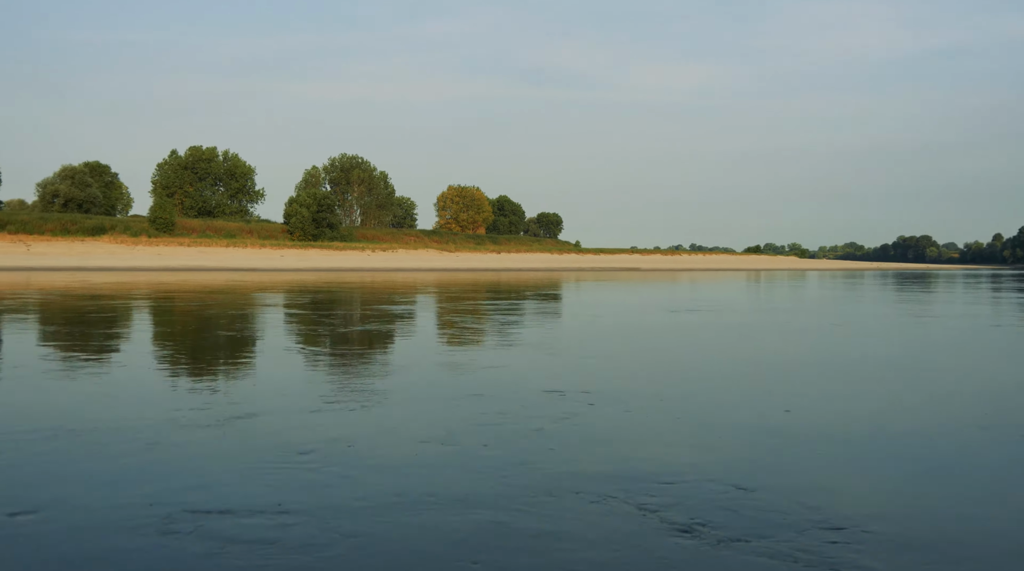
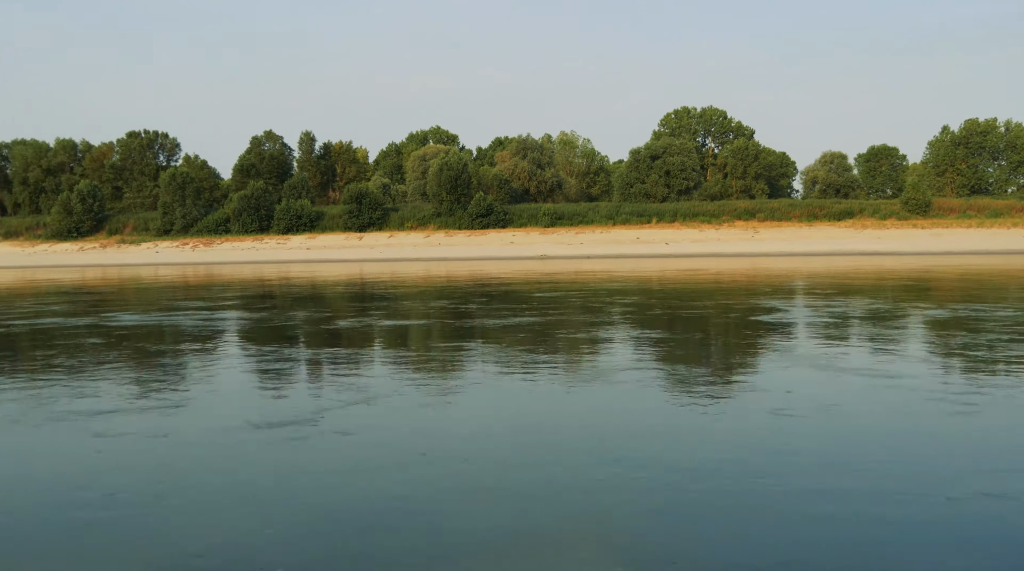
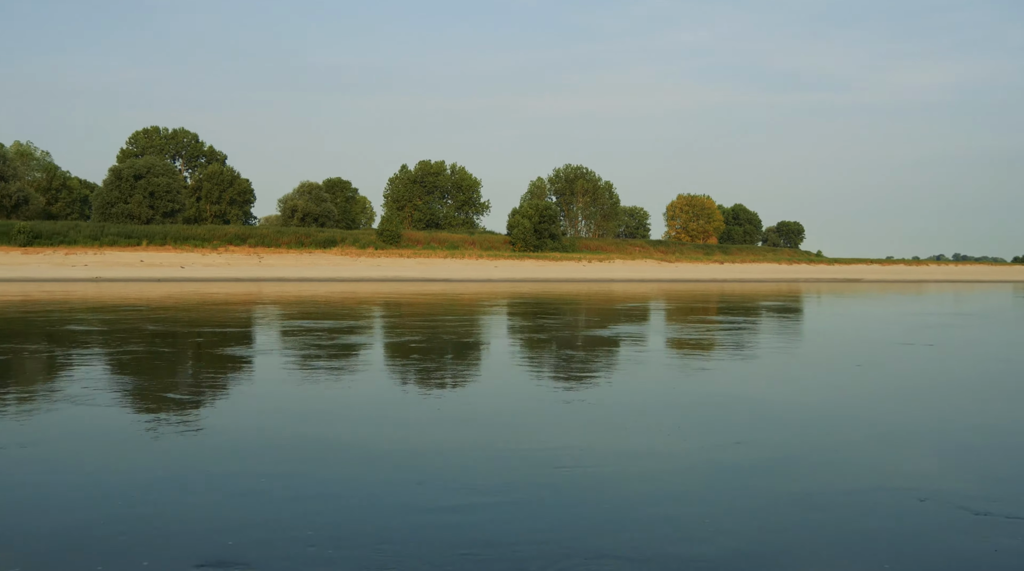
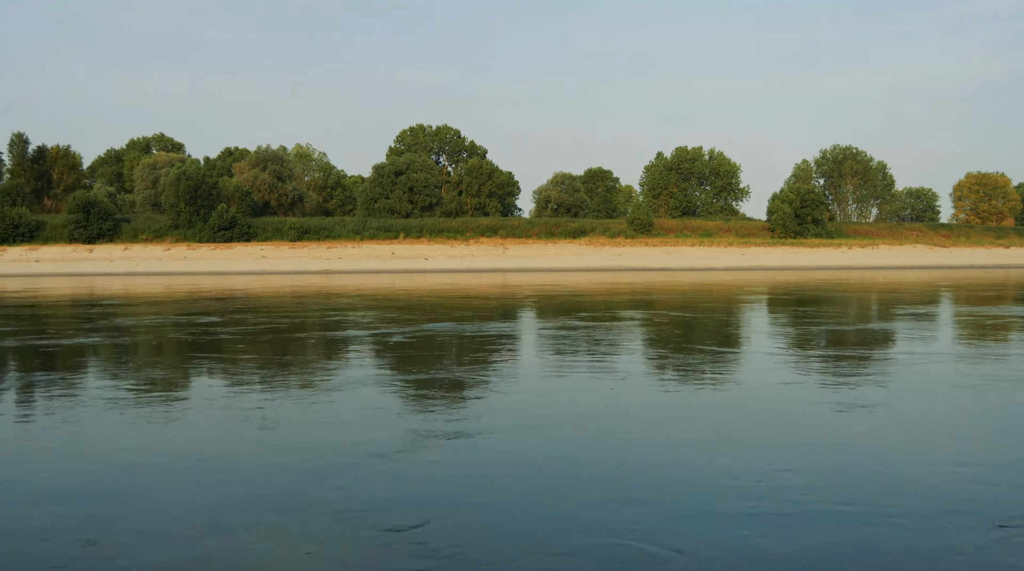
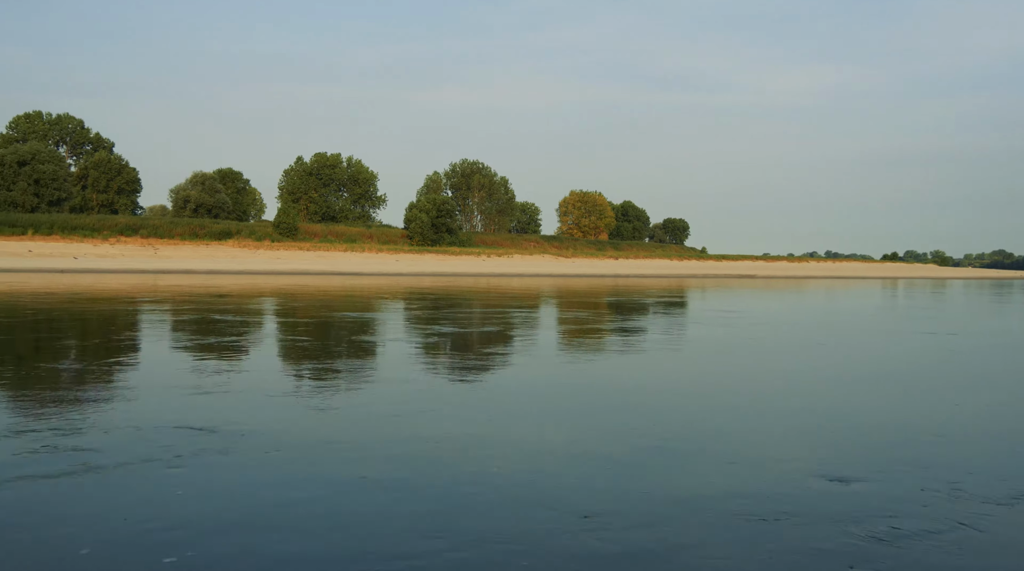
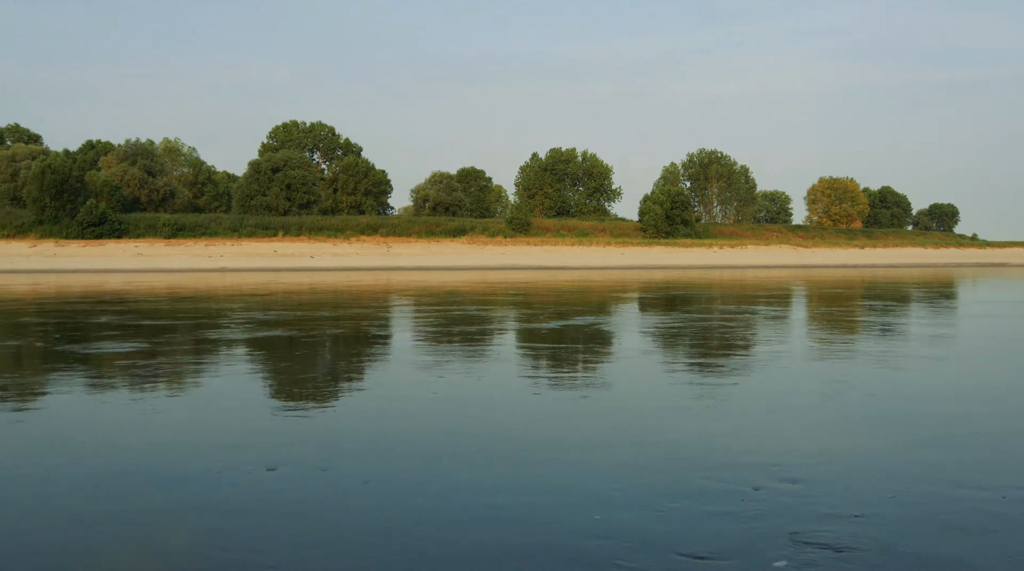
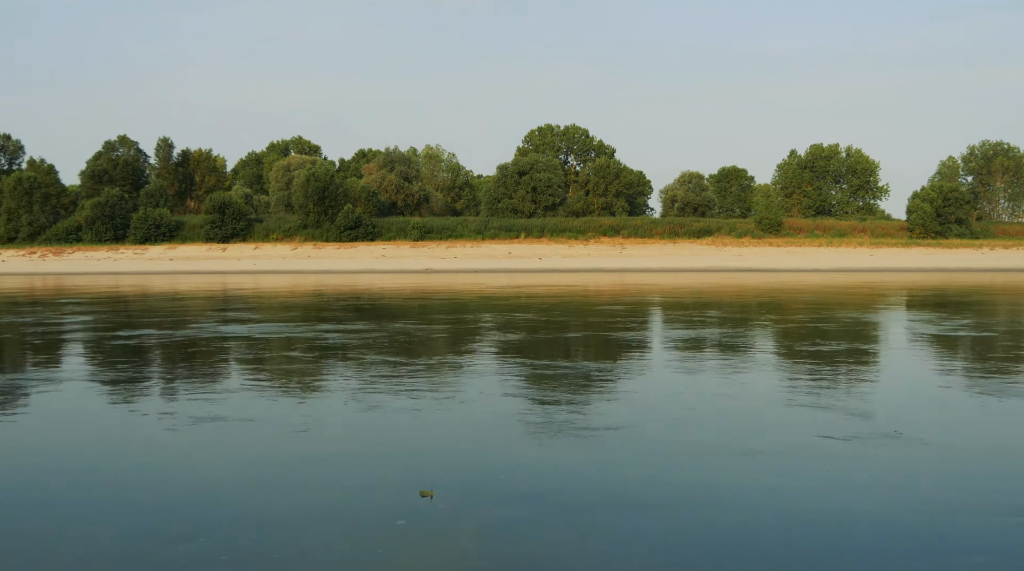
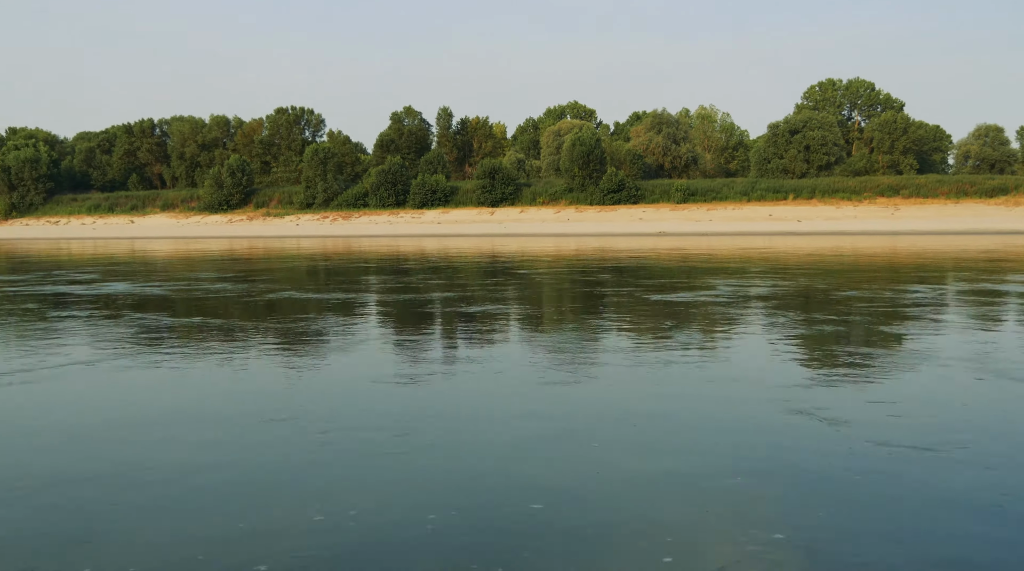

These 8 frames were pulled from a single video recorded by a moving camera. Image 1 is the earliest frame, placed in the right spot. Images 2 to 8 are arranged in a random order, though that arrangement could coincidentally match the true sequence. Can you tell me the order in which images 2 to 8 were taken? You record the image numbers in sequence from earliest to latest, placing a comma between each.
5, 3, 6, 4, 7, 2, 8
